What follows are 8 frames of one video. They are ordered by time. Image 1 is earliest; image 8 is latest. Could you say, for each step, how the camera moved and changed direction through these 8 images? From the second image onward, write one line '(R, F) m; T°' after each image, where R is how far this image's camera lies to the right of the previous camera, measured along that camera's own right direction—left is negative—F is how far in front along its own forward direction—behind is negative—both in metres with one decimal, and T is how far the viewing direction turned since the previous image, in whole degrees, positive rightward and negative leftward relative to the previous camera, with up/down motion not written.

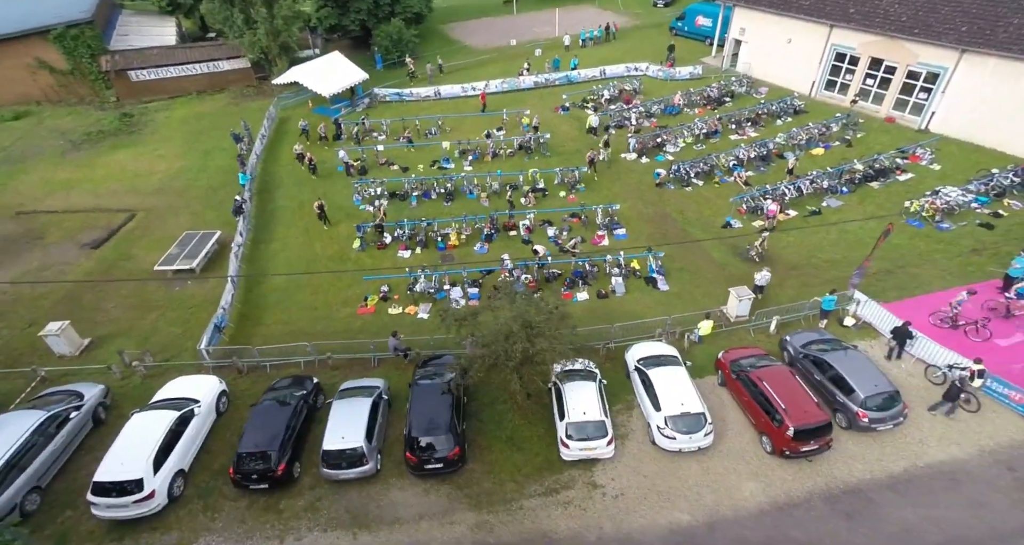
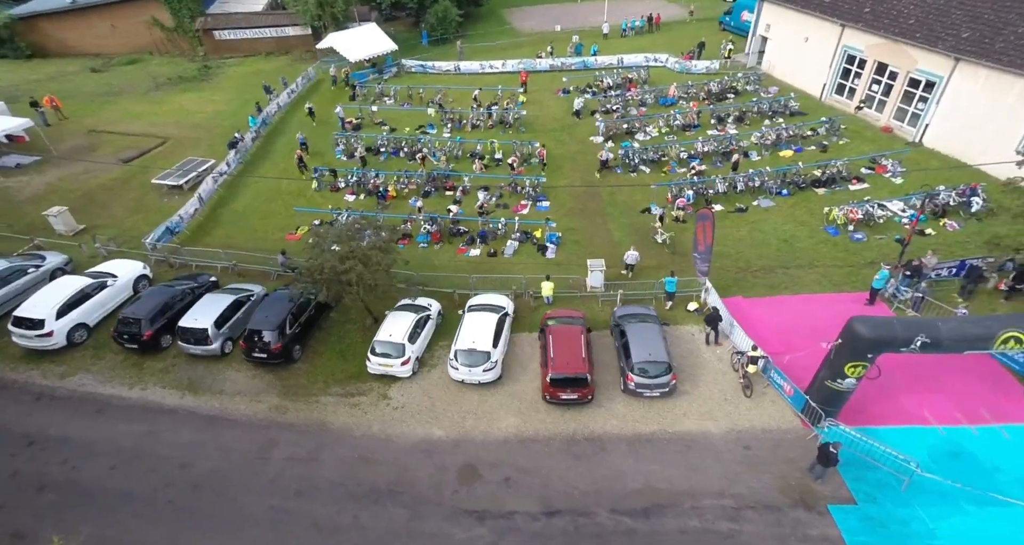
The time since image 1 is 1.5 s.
(+8.2, -1.0) m; -9°
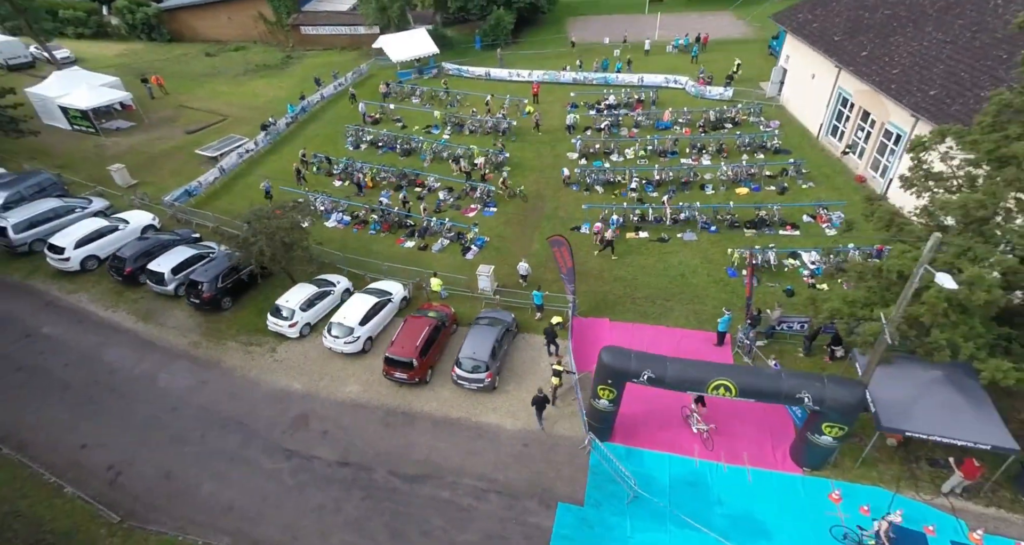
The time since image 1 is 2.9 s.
(+7.7, -1.6) m; -10°
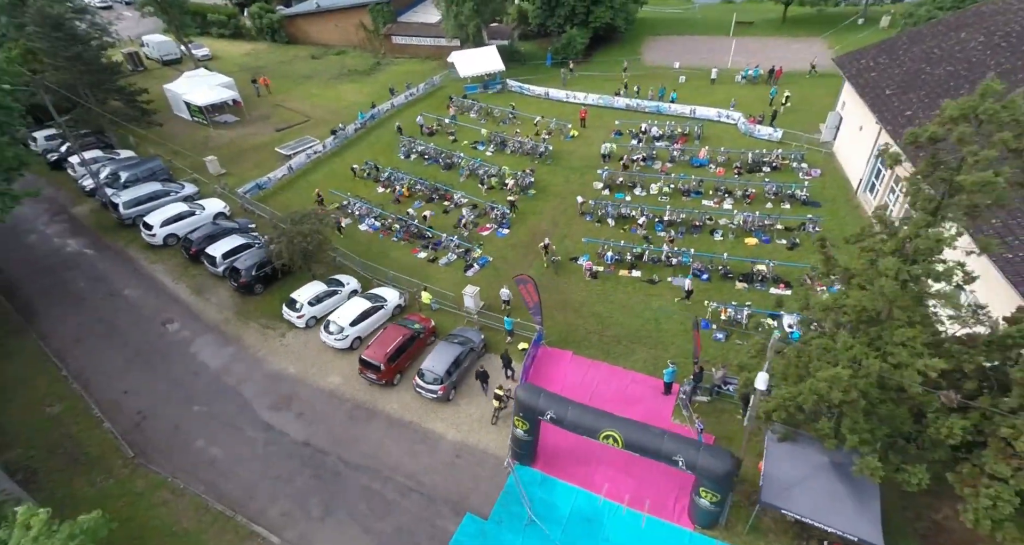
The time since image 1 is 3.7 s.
(+4.3, -1.3) m; -9°
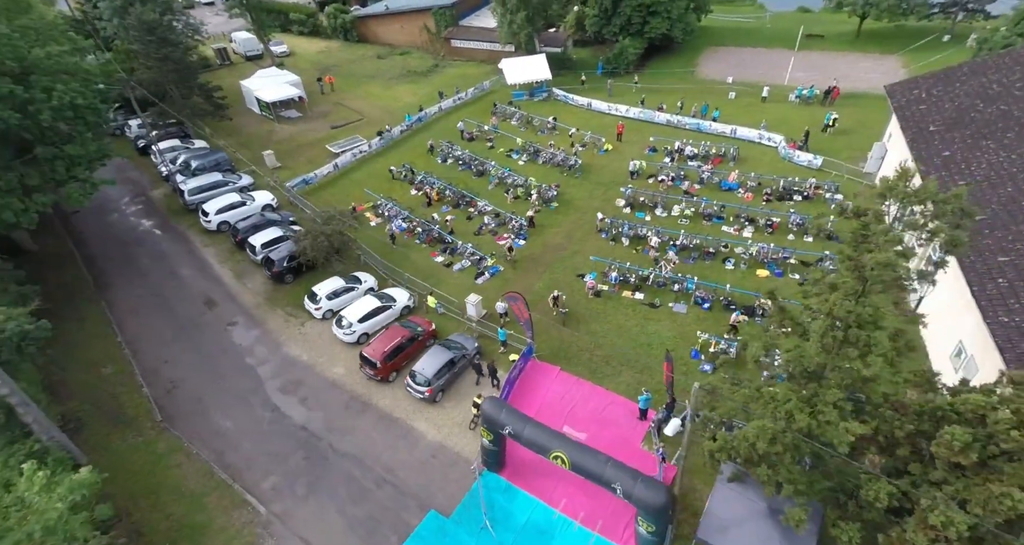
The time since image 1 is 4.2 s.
(+2.5, -0.8) m; -7°
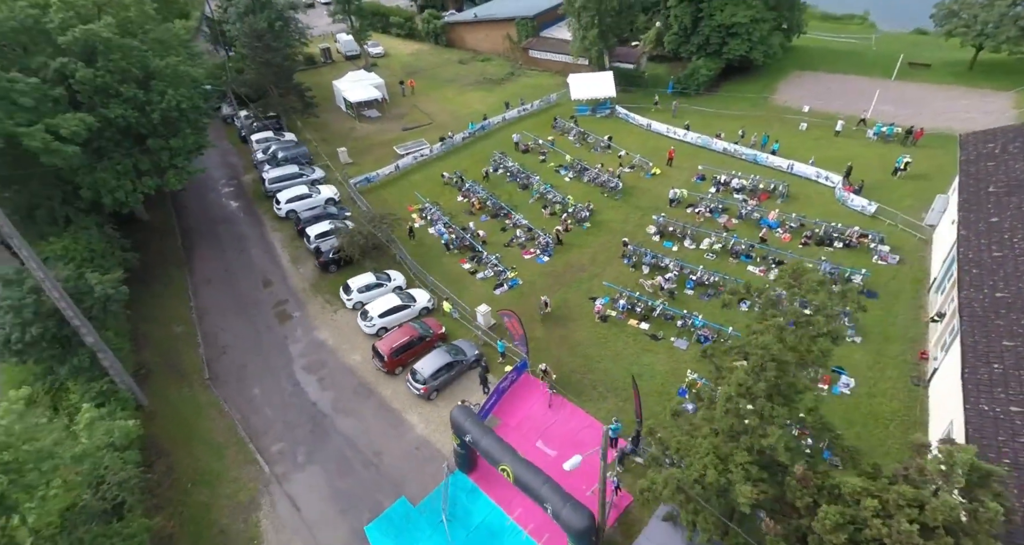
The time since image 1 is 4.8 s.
(+3.2, -1.2) m; -9°
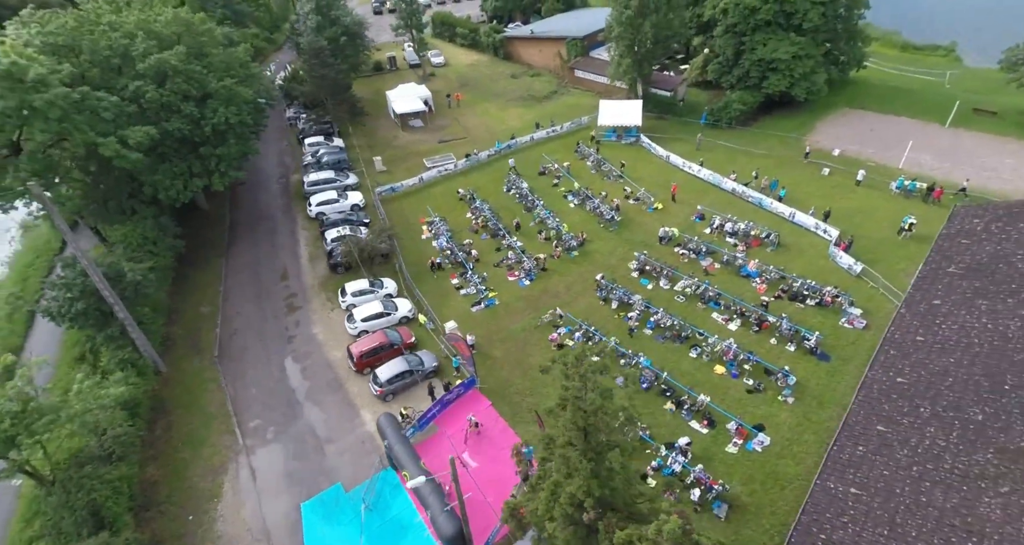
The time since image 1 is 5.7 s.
(+5.2, -2.0) m; -7°
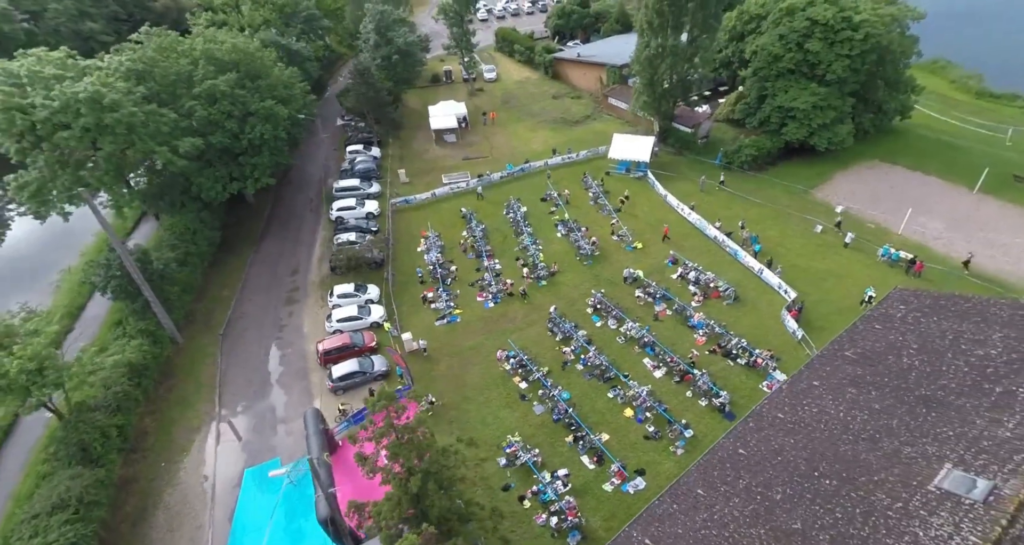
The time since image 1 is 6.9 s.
(+6.8, -2.6) m; -8°
